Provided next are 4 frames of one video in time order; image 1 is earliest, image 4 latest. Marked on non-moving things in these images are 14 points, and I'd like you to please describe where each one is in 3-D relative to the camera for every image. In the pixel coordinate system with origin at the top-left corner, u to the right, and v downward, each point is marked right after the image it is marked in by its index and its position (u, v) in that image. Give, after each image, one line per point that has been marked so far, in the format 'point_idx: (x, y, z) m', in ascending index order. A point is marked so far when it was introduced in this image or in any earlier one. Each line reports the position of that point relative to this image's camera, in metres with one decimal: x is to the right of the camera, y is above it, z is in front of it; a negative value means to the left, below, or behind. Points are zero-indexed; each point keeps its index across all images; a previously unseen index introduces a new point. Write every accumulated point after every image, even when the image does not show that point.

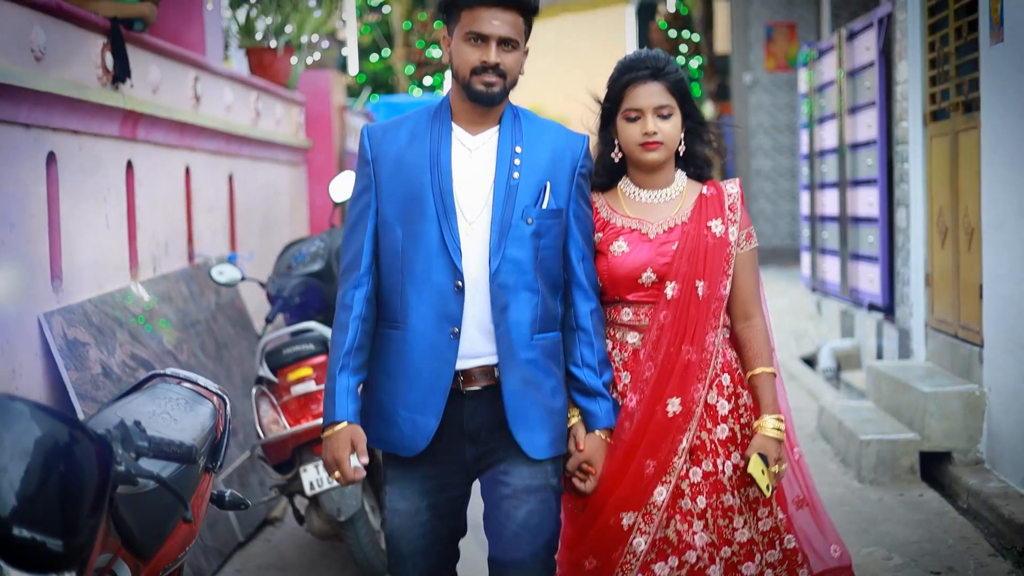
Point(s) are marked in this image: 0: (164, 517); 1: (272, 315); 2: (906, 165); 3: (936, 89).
0: (-0.6, -0.4, +1.9) m
1: (-0.8, -0.1, +3.5) m
2: (+1.8, +0.6, +4.8) m
3: (+1.8, +0.8, +4.4) m
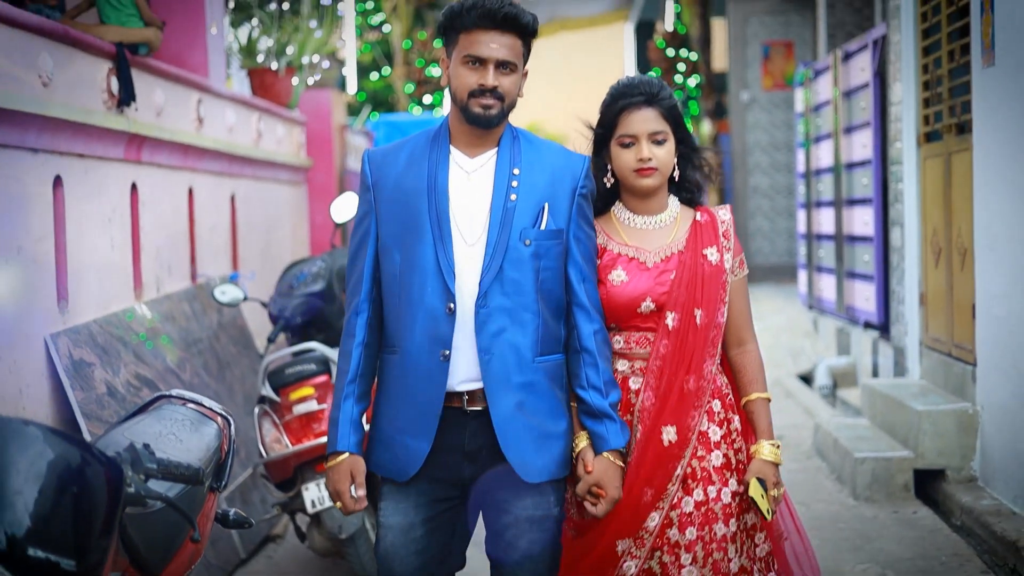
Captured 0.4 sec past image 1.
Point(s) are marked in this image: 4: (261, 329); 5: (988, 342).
0: (-0.6, -0.5, +2.0) m
1: (-0.8, -0.2, +3.6) m
2: (+1.8, +0.5, +4.8) m
3: (+1.8, +0.8, +4.5) m
4: (-1.1, -0.2, +4.7) m
5: (+1.7, -0.2, +3.8) m
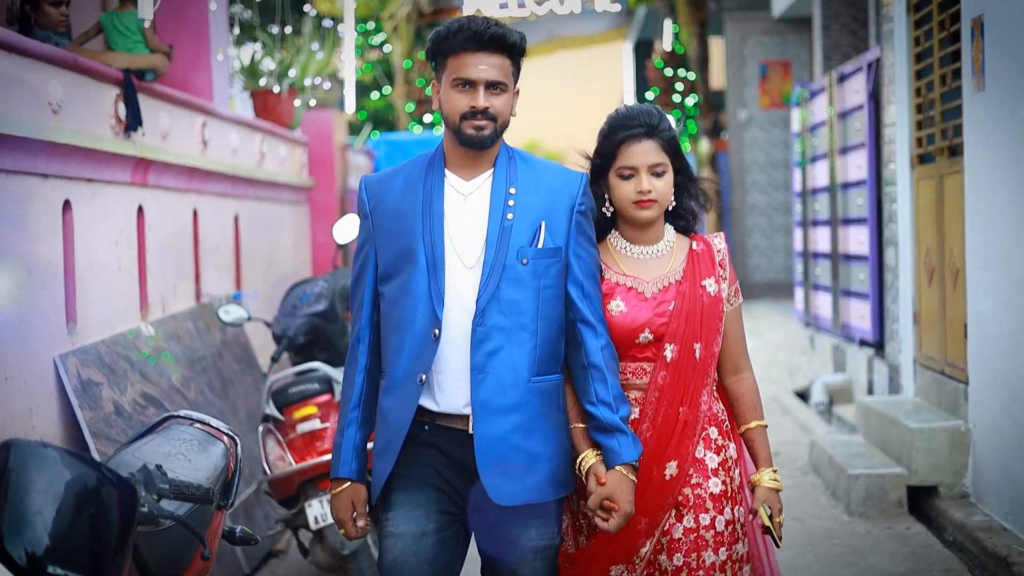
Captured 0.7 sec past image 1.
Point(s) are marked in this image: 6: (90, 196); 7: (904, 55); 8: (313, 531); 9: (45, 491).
0: (-0.6, -0.5, +2.0) m
1: (-0.8, -0.2, +3.6) m
2: (+1.8, +0.4, +4.9) m
3: (+1.8, +0.7, +4.5) m
4: (-1.1, -0.3, +4.8) m
5: (+1.7, -0.3, +3.8) m
6: (-1.1, +0.2, +3.1) m
7: (+1.8, +1.1, +4.8) m
8: (-0.6, -0.7, +3.1) m
9: (-0.7, -0.3, +1.5) m
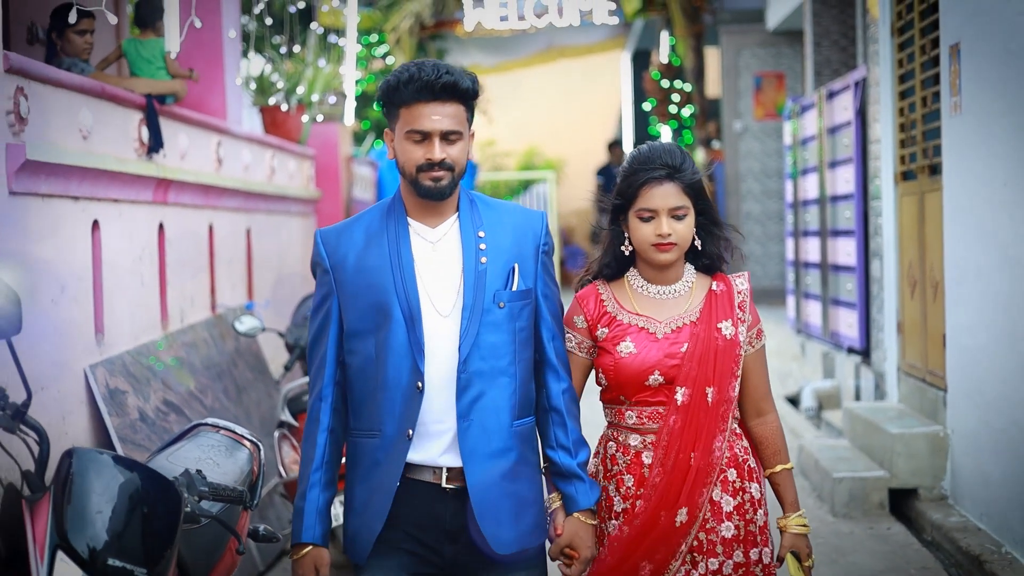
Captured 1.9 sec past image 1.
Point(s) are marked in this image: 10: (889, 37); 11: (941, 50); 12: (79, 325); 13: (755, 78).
0: (-0.6, -0.6, +2.2) m
1: (-0.8, -0.3, +3.8) m
2: (+1.8, +0.3, +5.1) m
3: (+1.8, +0.6, +4.7) m
4: (-1.1, -0.3, +5.0) m
5: (+1.7, -0.3, +4.0) m
6: (-1.1, +0.2, +3.3) m
7: (+1.8, +1.0, +5.0) m
8: (-0.6, -0.8, +3.3) m
9: (-0.7, -0.3, +1.7) m
10: (+1.8, +1.2, +5.0) m
11: (+1.7, +1.0, +4.2) m
12: (-1.3, -0.1, +3.1) m
13: (+2.5, +2.1, +10.6) m
